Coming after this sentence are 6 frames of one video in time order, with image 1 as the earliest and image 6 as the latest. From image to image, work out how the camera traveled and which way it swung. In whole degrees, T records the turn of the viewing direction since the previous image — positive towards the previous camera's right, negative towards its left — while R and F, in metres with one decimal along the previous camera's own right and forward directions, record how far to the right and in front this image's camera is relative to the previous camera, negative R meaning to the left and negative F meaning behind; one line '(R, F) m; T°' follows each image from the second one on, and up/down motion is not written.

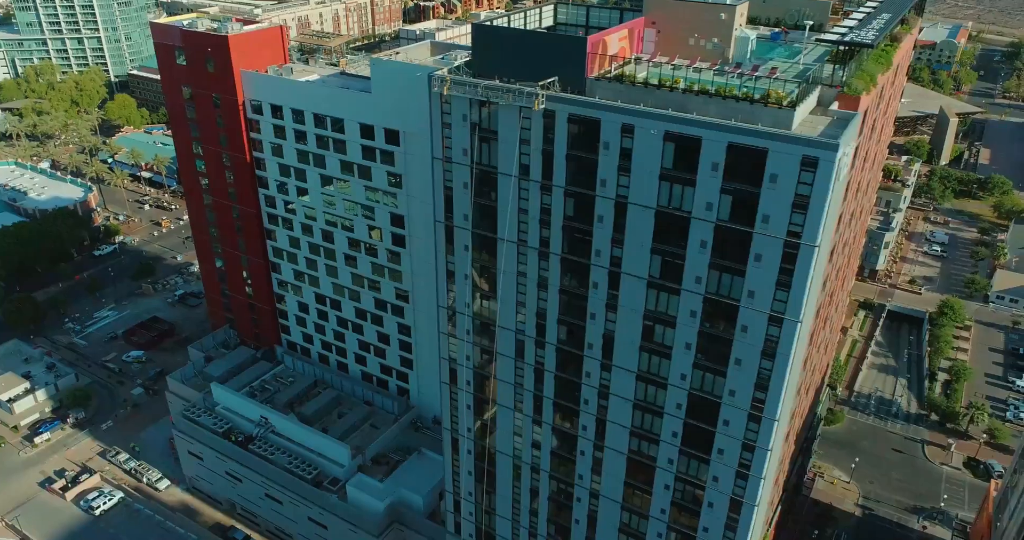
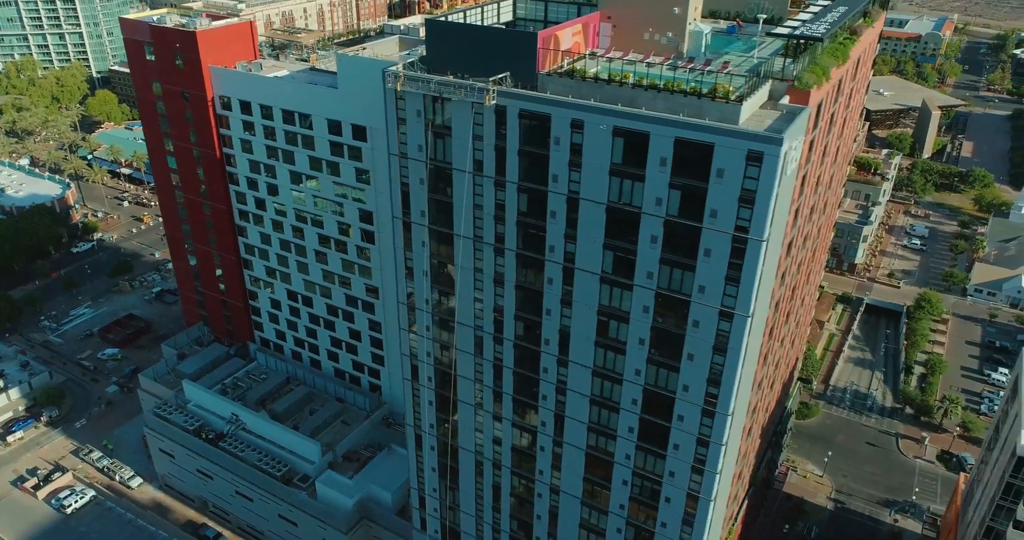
(+2.3, +0.2) m; 0°
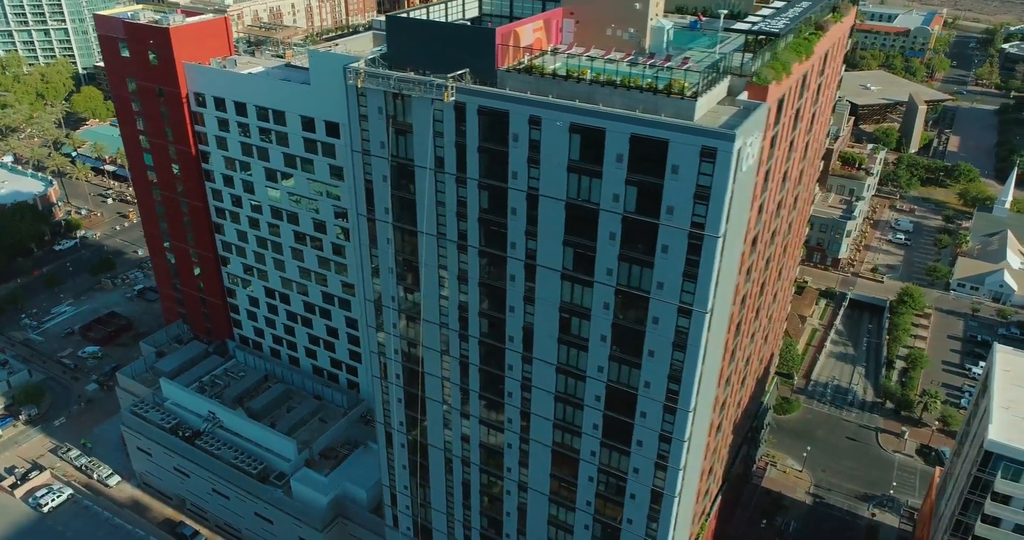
(+2.0, +0.1) m; 0°
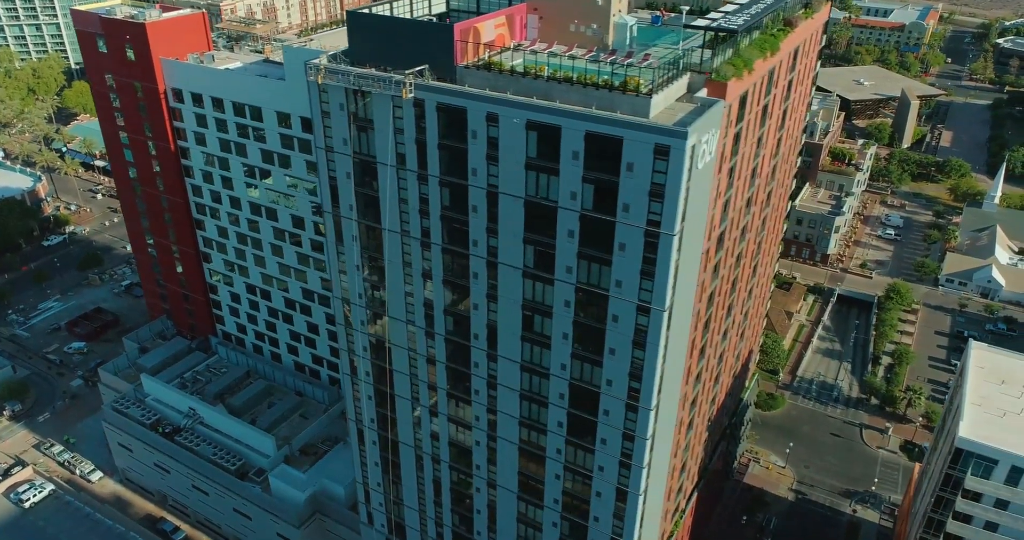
(+2.3, +0.2) m; 0°
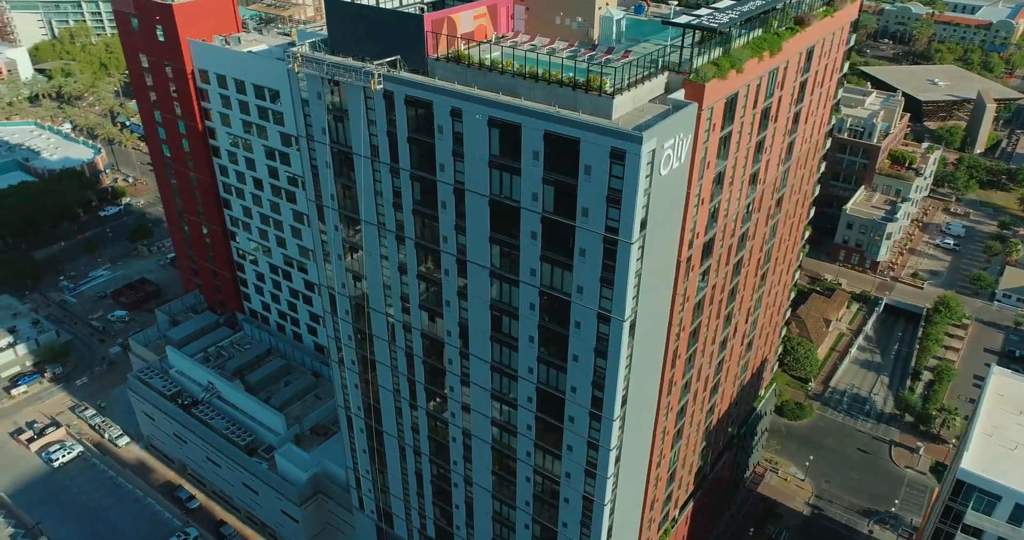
(+5.4, +1.0) m; -5°
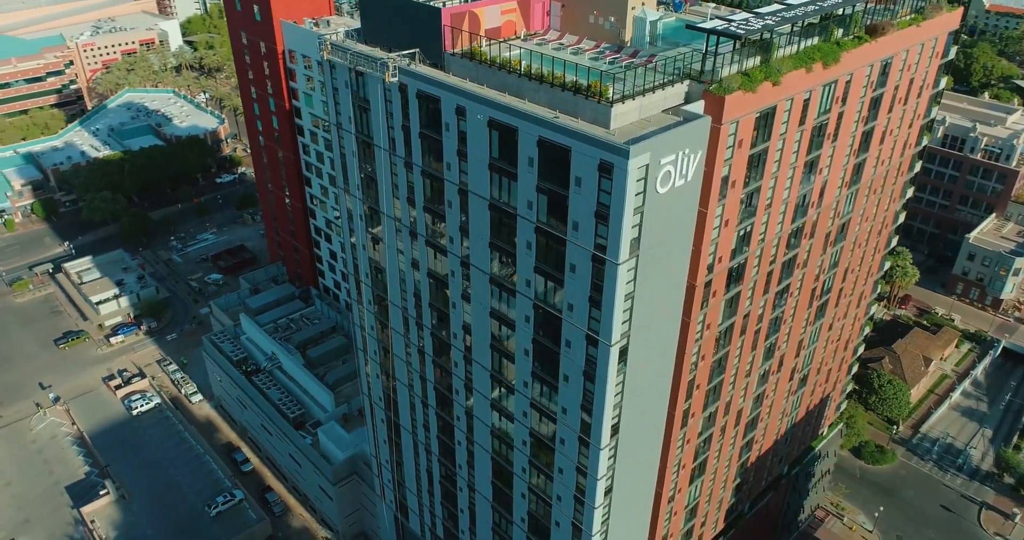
(+6.2, +2.4) m; -9°
